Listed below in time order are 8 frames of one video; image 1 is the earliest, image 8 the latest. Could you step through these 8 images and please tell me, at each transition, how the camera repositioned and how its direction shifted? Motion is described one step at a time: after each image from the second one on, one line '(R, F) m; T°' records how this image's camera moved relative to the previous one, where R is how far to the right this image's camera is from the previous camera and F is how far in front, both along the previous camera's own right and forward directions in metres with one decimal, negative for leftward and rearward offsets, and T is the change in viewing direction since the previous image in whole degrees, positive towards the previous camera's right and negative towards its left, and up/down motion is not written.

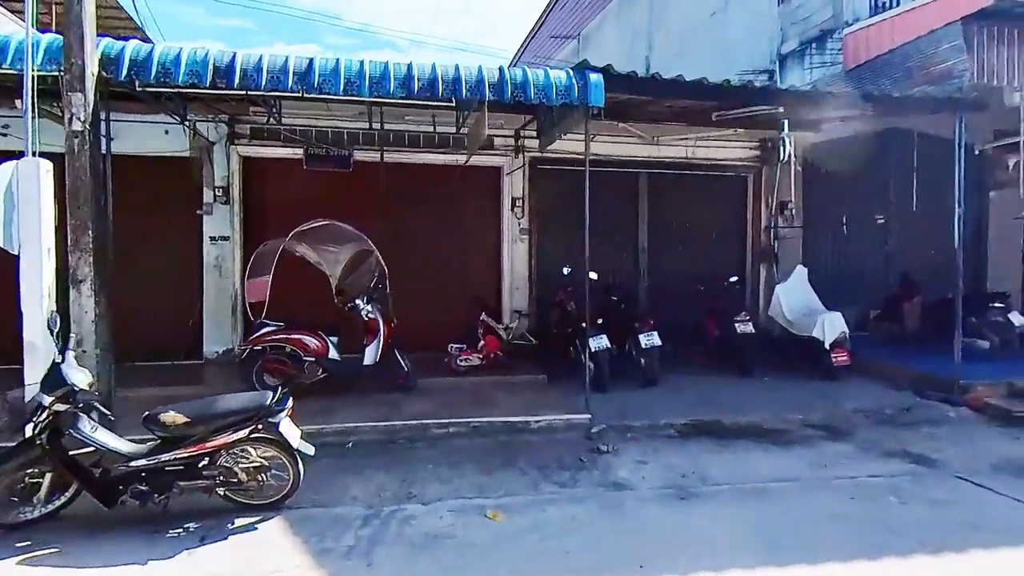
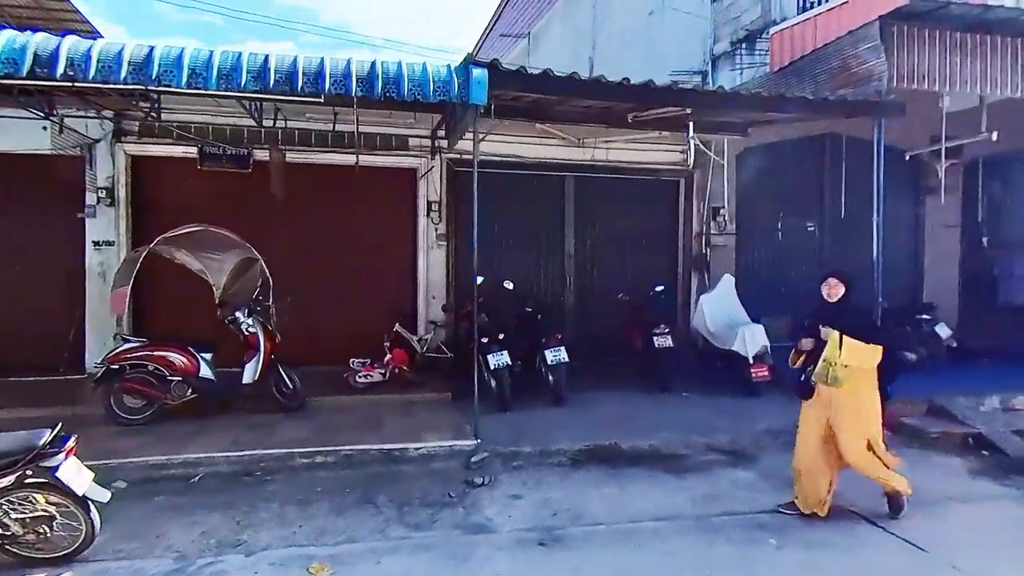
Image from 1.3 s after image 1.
(+0.7, +0.4) m; +2°
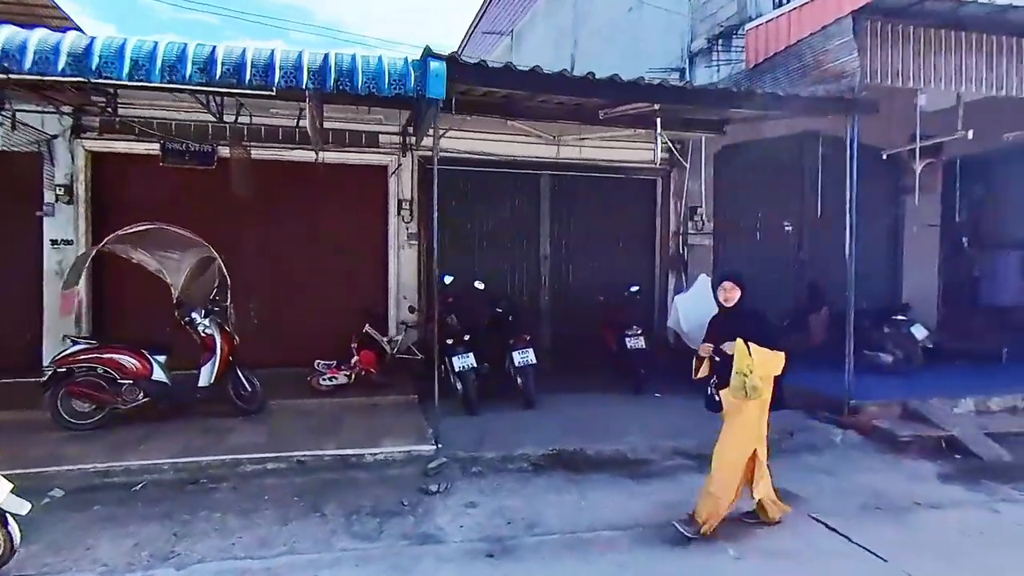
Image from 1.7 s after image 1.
(+0.2, +0.1) m; +1°
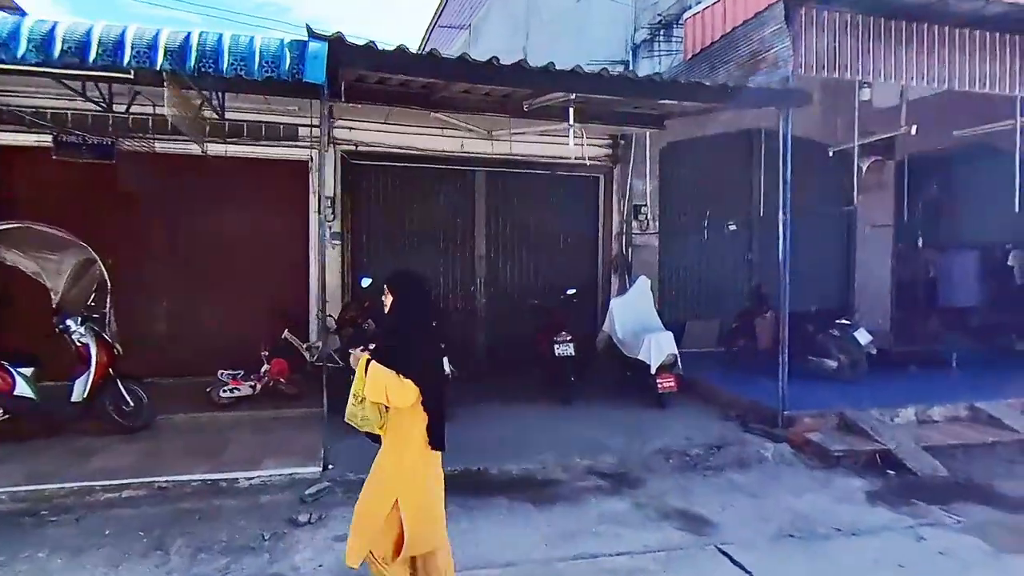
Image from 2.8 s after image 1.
(+0.6, +0.4) m; +2°
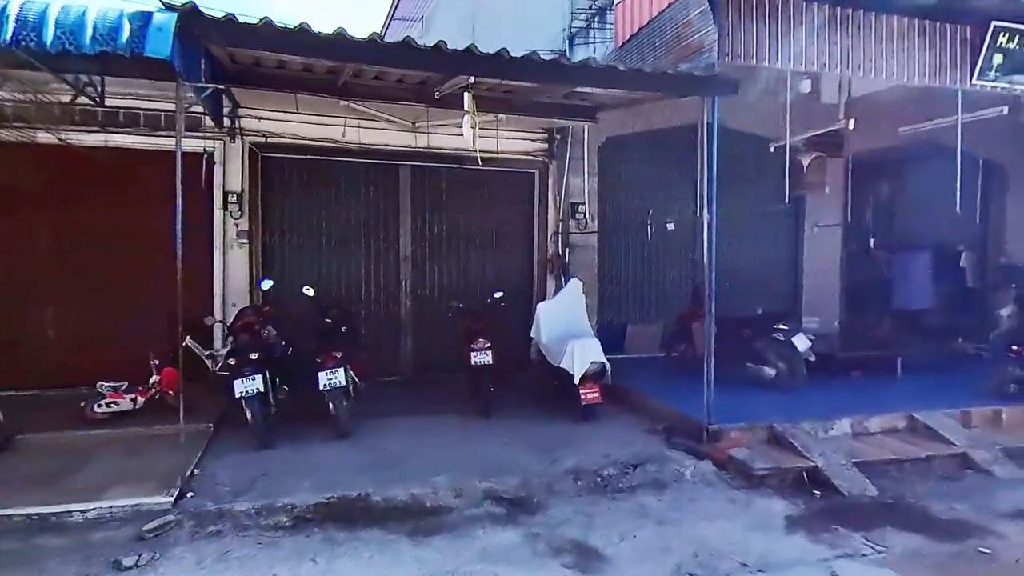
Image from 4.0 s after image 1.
(+0.6, +0.4) m; +2°
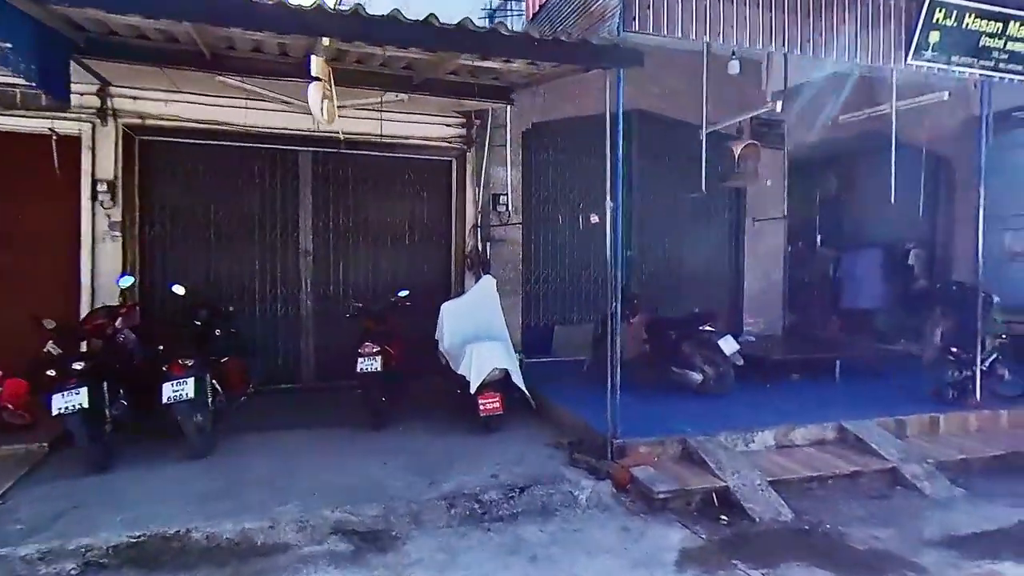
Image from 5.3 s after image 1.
(+0.7, +0.6) m; +2°
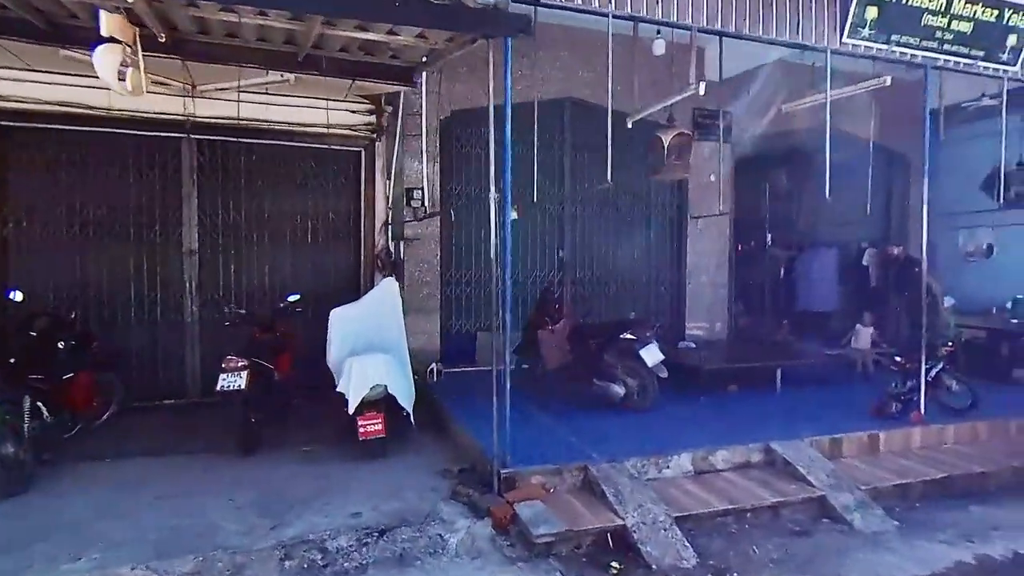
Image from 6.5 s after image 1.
(+0.6, +0.6) m; +2°
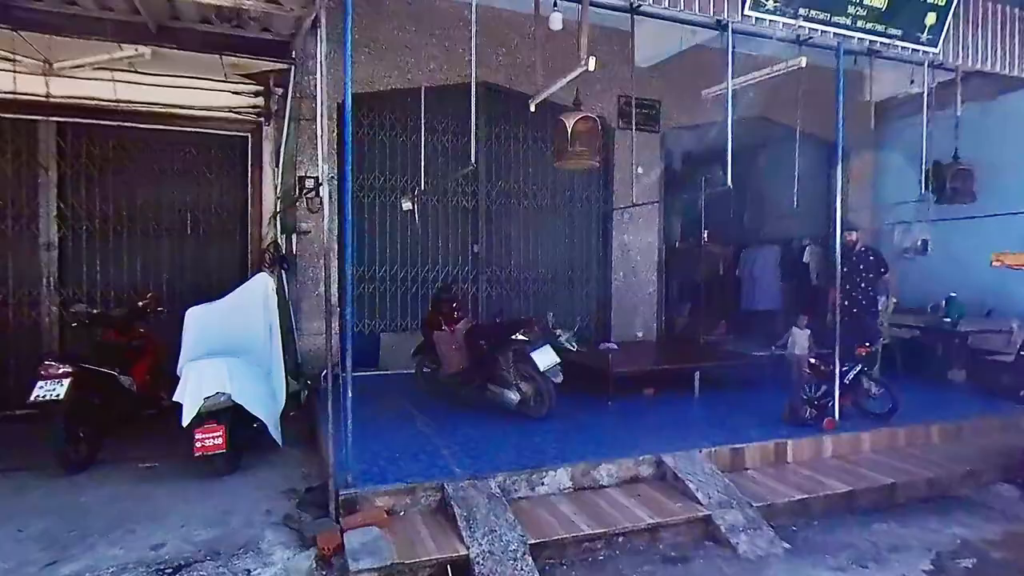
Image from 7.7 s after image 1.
(+0.7, +0.4) m; +2°
